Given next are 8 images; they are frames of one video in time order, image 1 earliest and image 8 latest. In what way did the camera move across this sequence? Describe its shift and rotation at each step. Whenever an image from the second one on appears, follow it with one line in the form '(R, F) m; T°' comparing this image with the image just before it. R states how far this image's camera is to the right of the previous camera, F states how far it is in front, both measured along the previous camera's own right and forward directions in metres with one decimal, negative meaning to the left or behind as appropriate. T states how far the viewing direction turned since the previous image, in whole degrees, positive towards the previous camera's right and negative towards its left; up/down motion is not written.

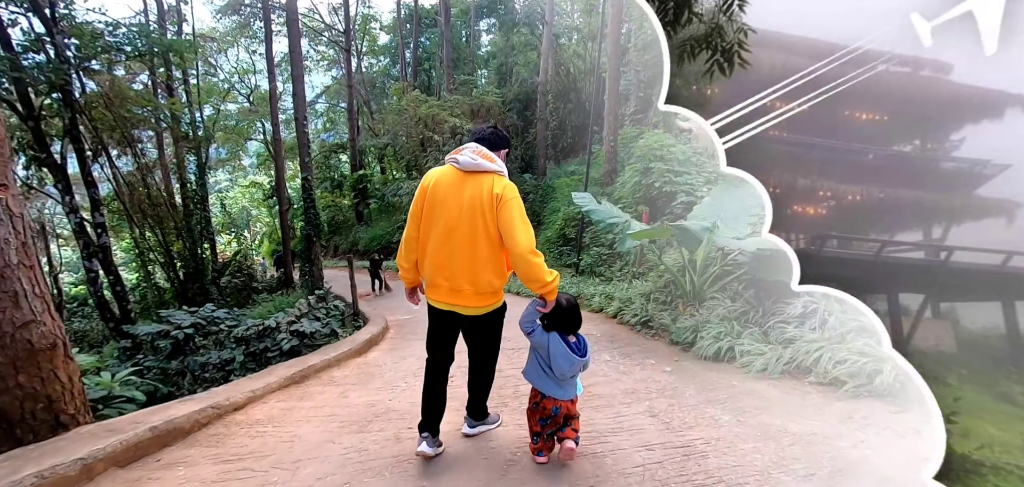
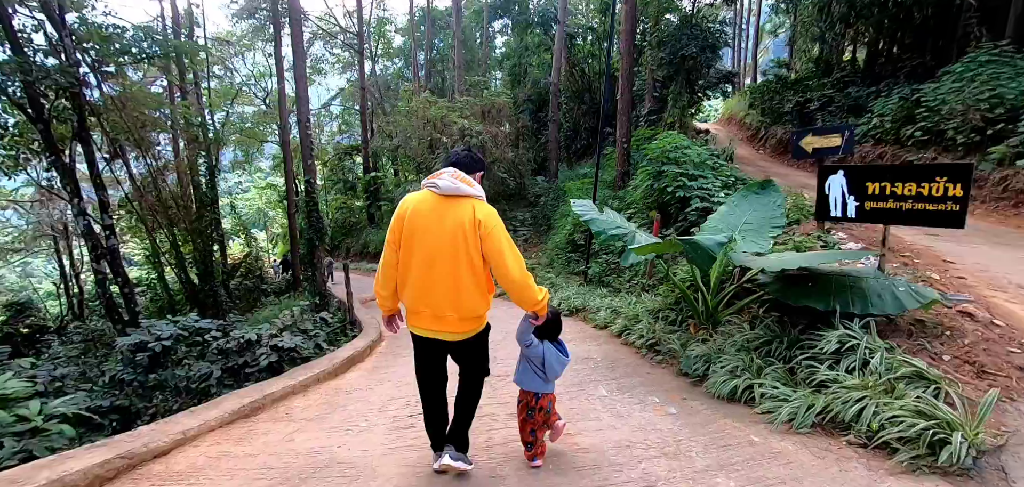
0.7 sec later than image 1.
(+0.2, +0.4) m; -2°
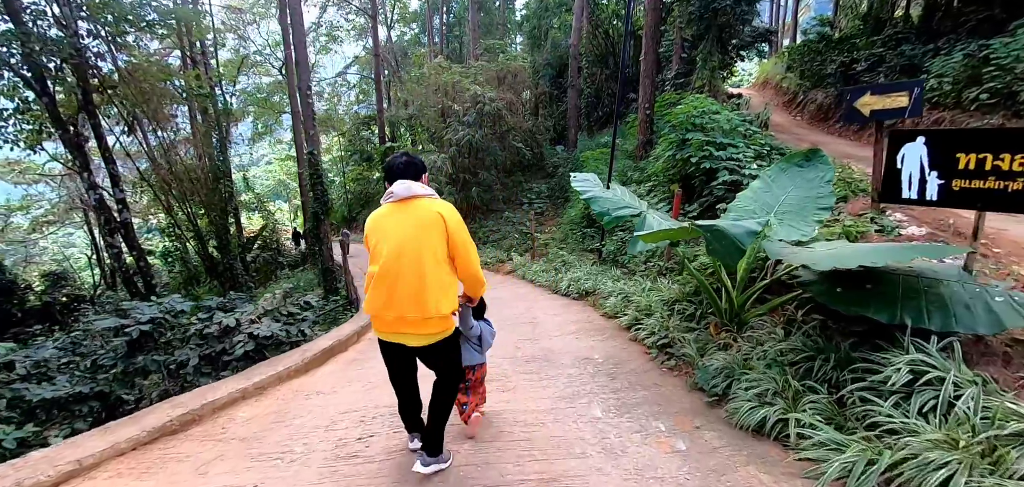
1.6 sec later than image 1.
(+0.2, +0.5) m; -3°
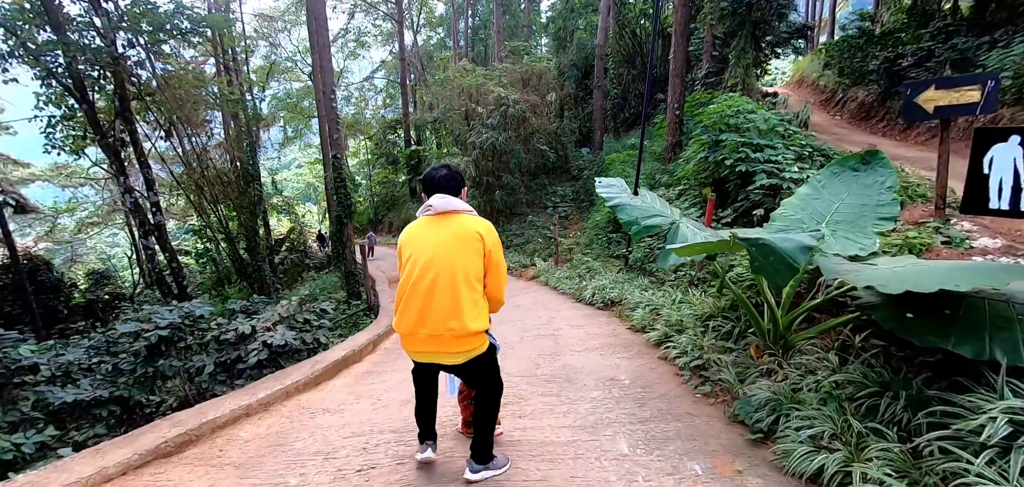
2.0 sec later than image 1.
(0.0, +0.2) m; -3°
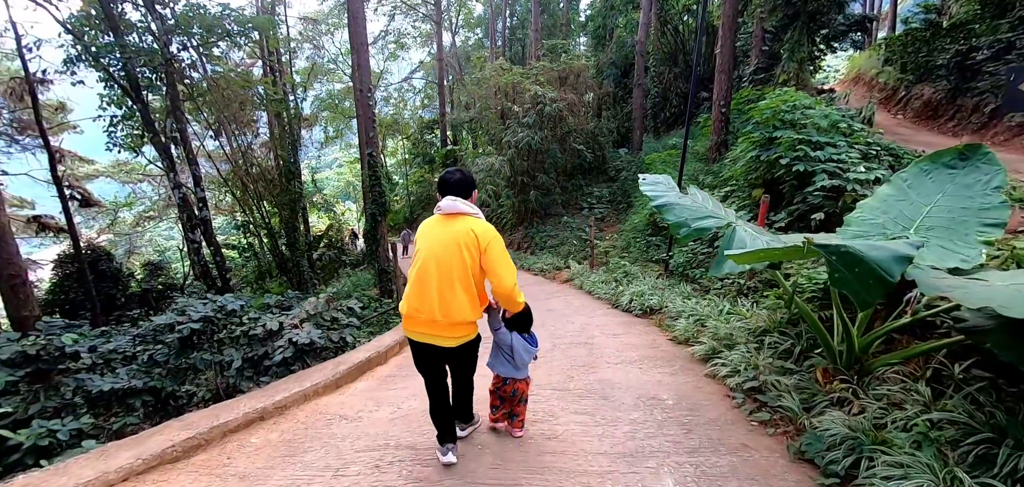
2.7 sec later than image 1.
(0.0, +0.2) m; -4°
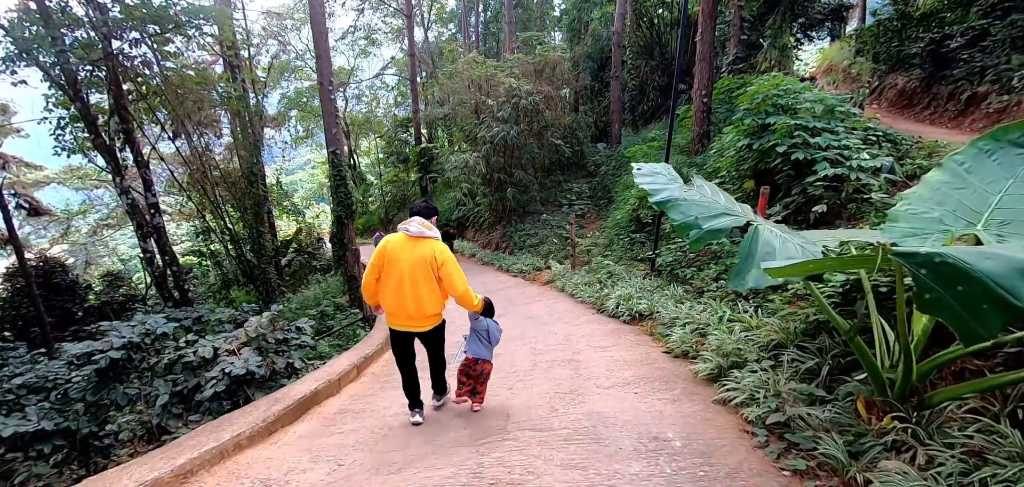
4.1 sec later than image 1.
(+0.1, +0.5) m; +2°
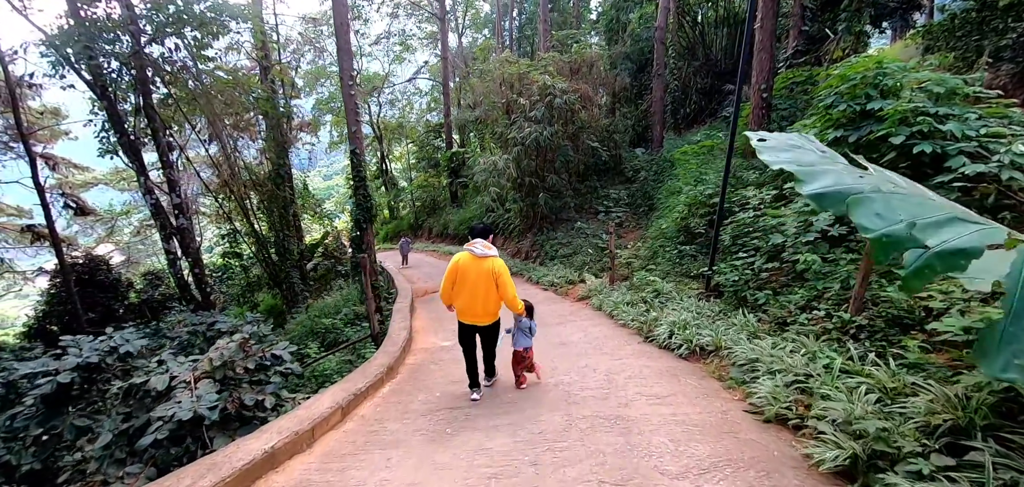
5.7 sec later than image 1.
(0.0, +0.8) m; -4°
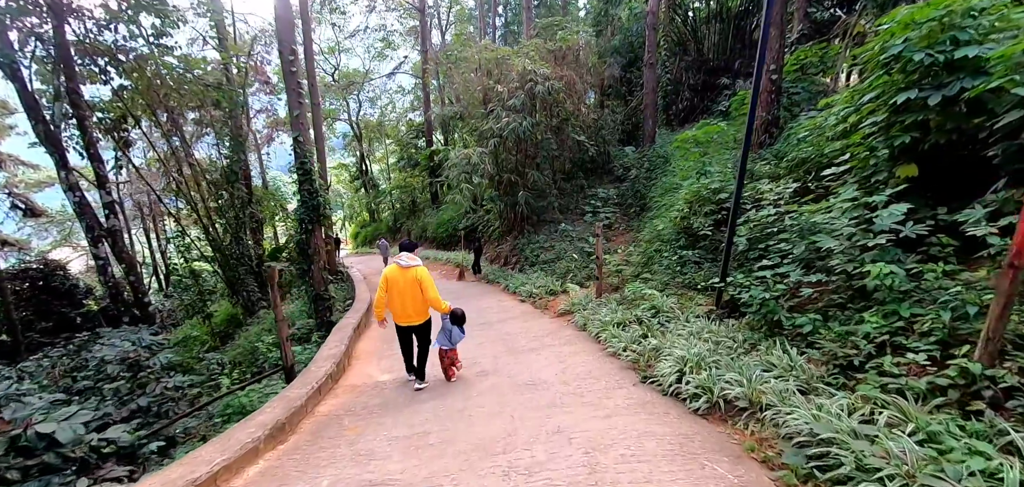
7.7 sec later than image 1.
(+0.3, +1.2) m; +1°
